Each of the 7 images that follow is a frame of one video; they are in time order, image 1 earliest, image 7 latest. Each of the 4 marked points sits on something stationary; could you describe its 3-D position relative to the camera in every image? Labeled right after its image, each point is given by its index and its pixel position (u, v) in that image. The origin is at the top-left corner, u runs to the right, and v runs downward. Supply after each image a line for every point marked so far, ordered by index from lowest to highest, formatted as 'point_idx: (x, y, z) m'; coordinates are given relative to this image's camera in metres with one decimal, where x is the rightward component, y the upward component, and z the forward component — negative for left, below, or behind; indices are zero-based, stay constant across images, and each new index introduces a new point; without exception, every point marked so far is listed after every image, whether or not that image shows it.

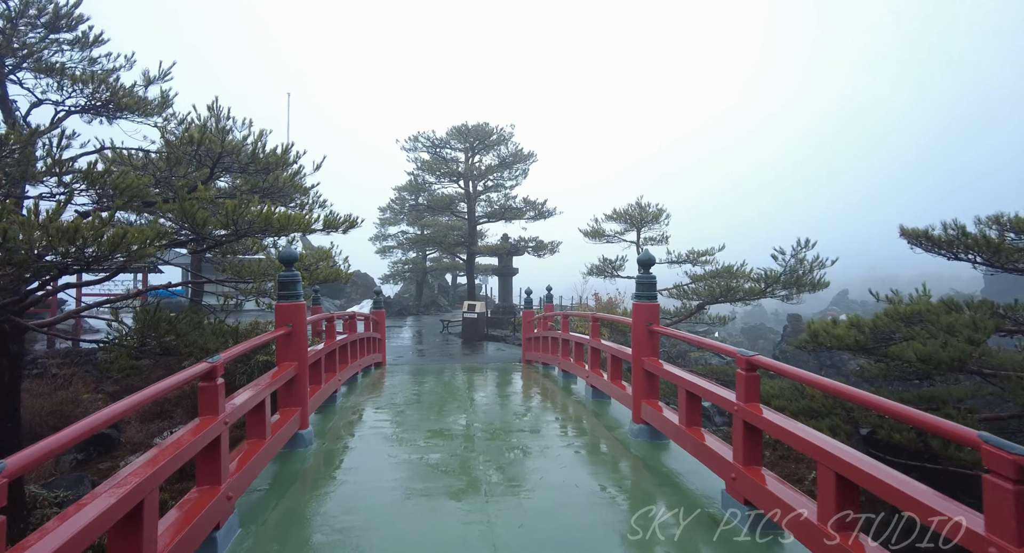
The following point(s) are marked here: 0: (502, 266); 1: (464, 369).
0: (-0.3, +0.4, +16.2) m
1: (-0.9, -1.7, +9.1) m
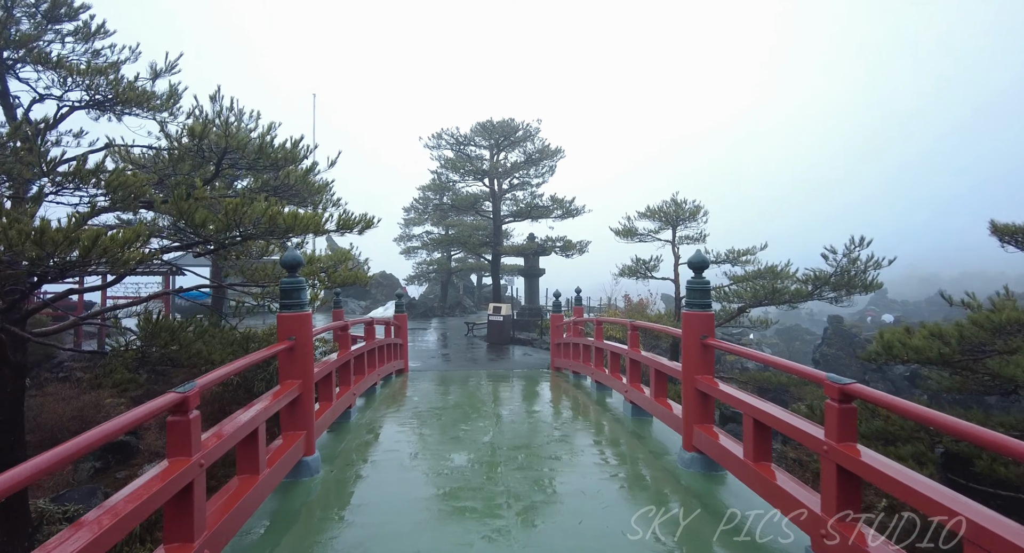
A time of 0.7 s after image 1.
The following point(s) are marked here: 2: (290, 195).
0: (+0.5, +0.3, +15.7) m
1: (-0.4, -1.8, +8.6) m
2: (-2.4, +0.9, +5.2) m
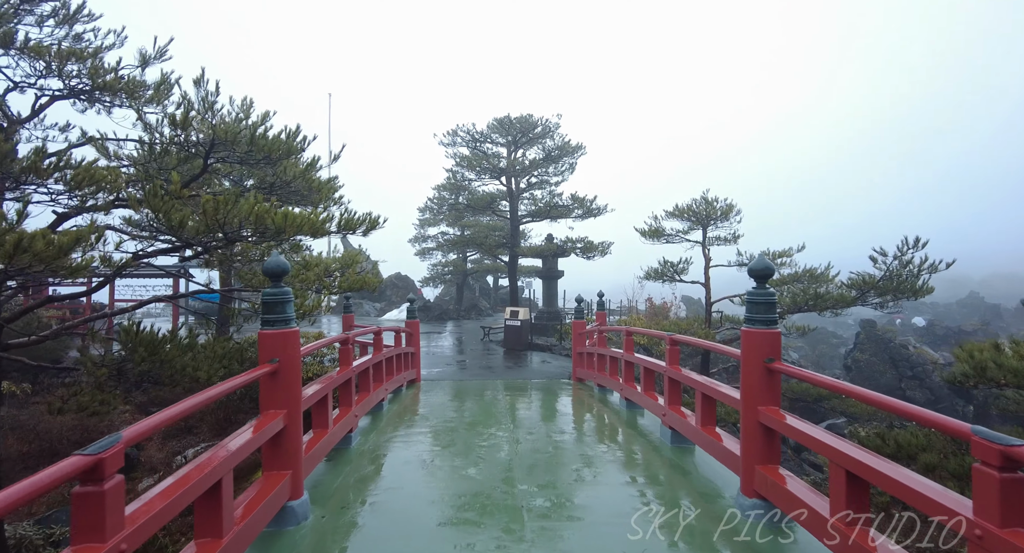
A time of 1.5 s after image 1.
0: (+1.1, +0.3, +15.1) m
1: (-0.1, -1.8, +8.1) m
2: (-2.1, +0.8, +4.7) m
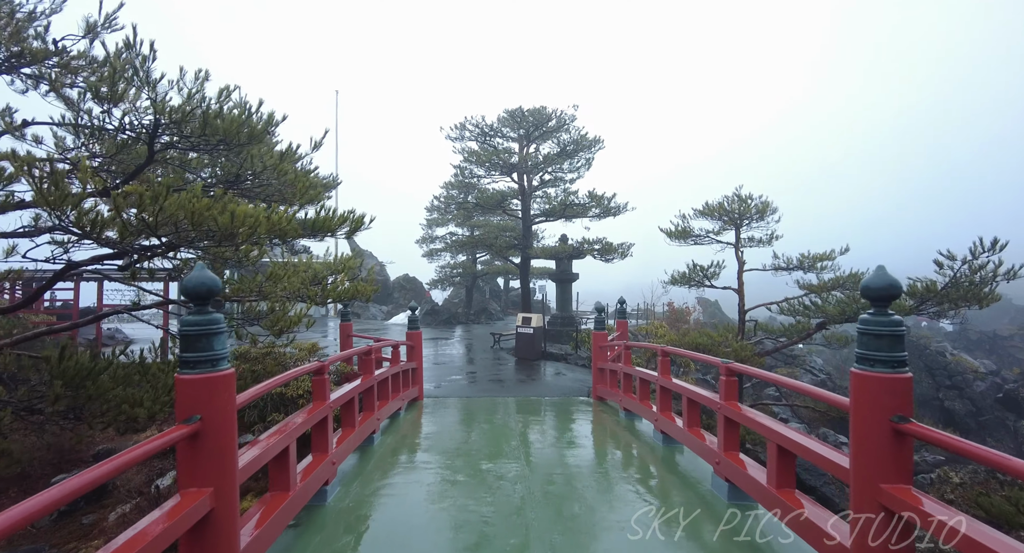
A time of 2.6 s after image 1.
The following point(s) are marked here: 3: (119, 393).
0: (+1.4, +0.2, +14.3) m
1: (+0.1, -1.9, +7.2) m
2: (-2.0, +0.7, +3.9) m
3: (-2.6, -0.8, +3.2) m
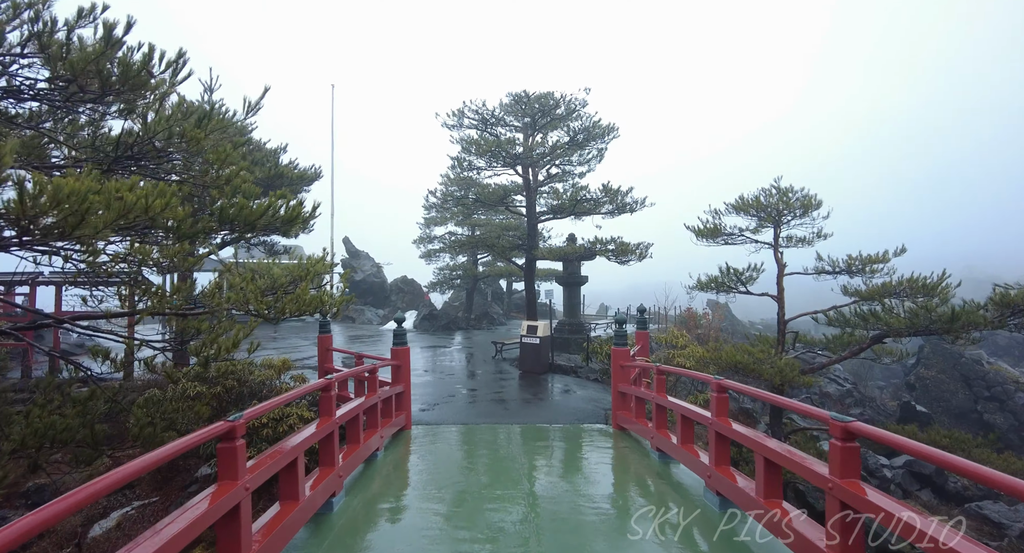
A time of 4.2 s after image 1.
0: (+1.5, +0.1, +13.1) m
1: (+0.1, -2.0, +6.1) m
2: (-2.0, +0.6, +2.8) m
3: (-2.6, -0.8, +2.1) m
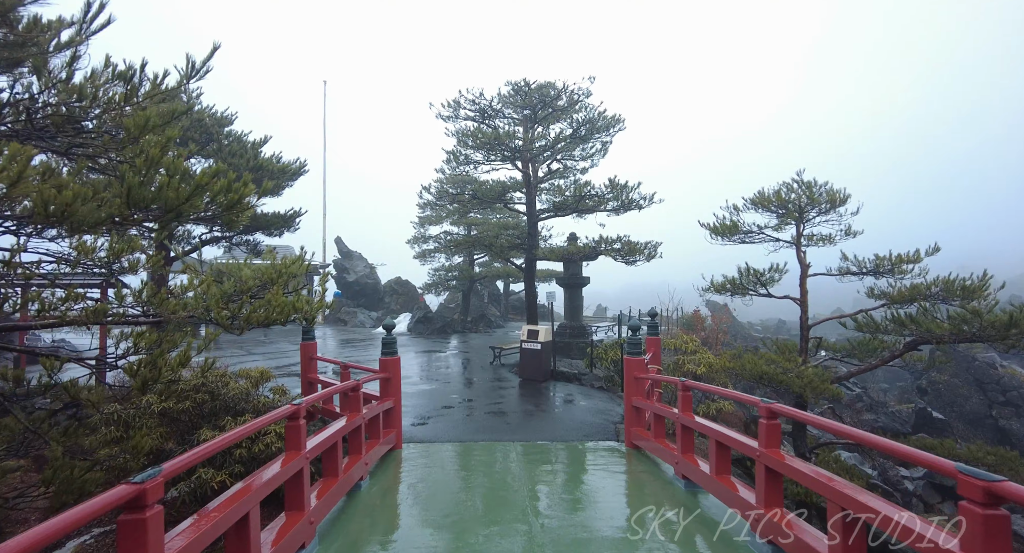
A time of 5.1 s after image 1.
0: (+1.5, +0.1, +12.5) m
1: (+0.2, -2.0, +5.4) m
2: (-1.9, +0.6, +2.1) m
3: (-2.5, -0.9, +1.4) m
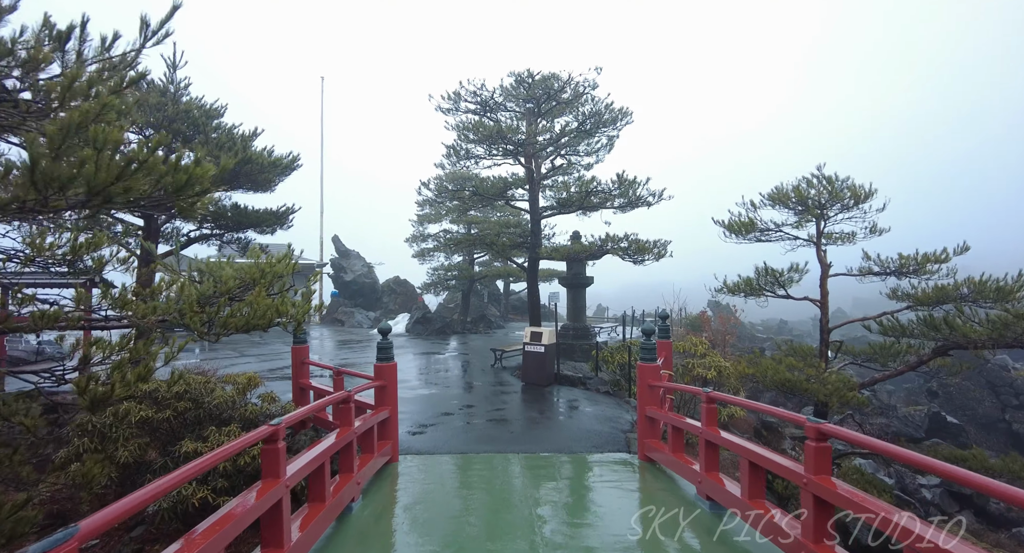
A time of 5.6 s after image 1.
0: (+1.5, +0.1, +12.1) m
1: (+0.2, -2.0, +5.1) m
2: (-1.9, +0.6, +1.8) m
3: (-2.4, -0.9, +1.0) m
